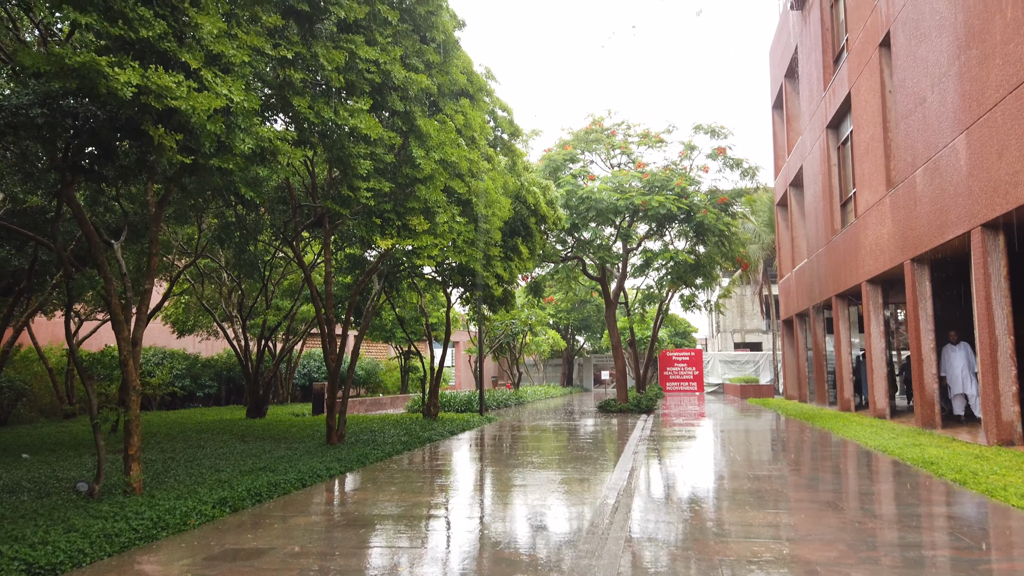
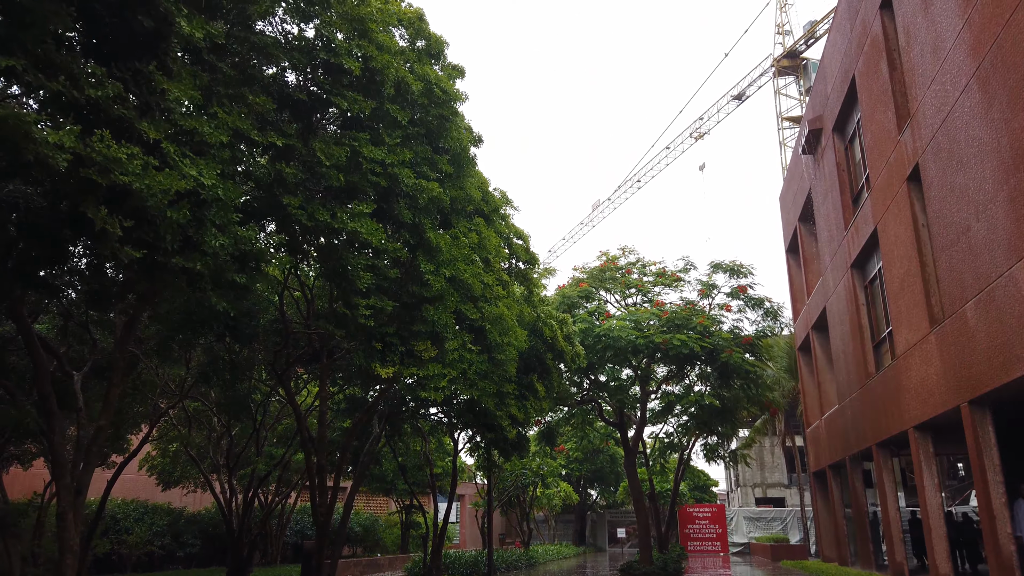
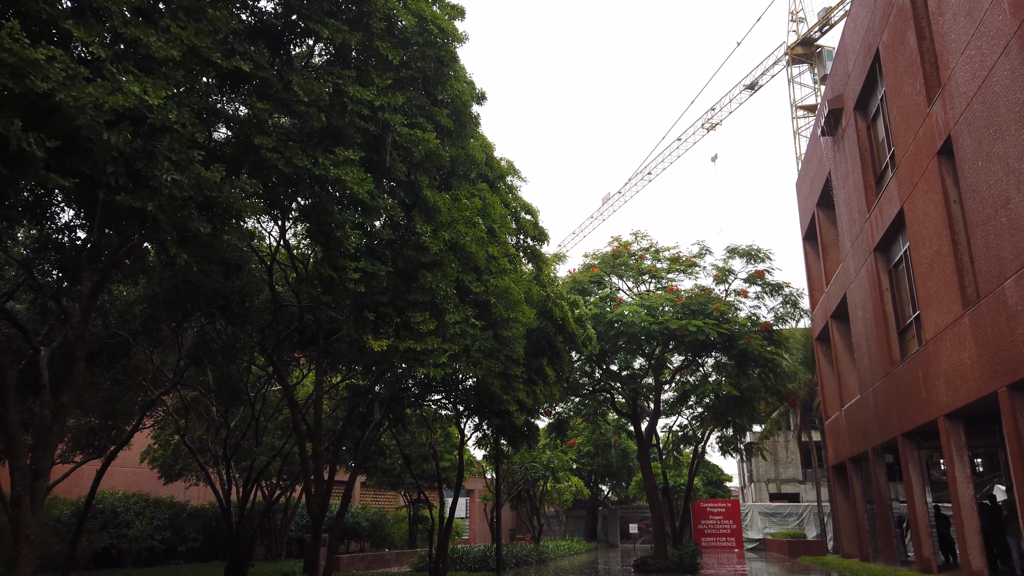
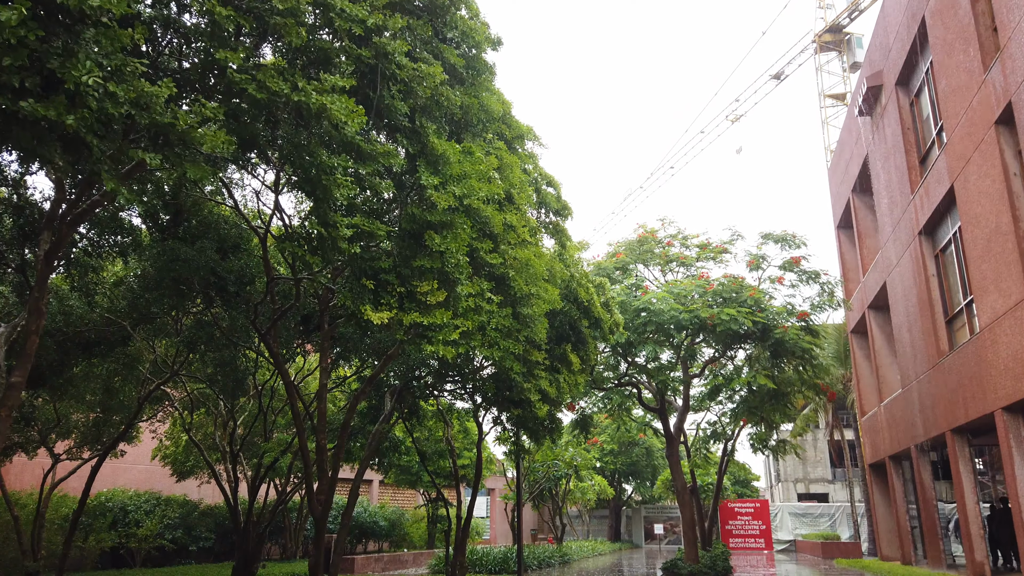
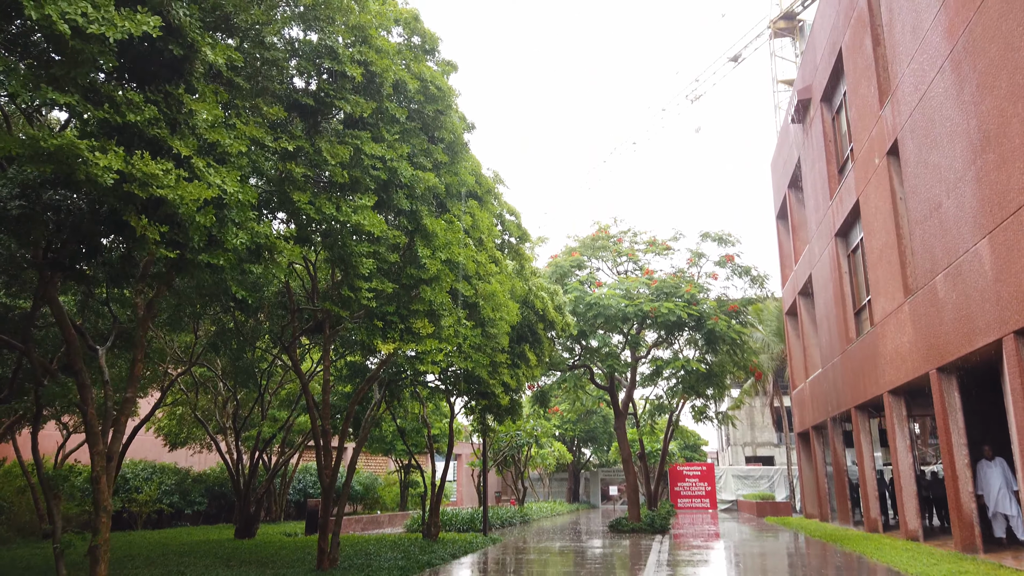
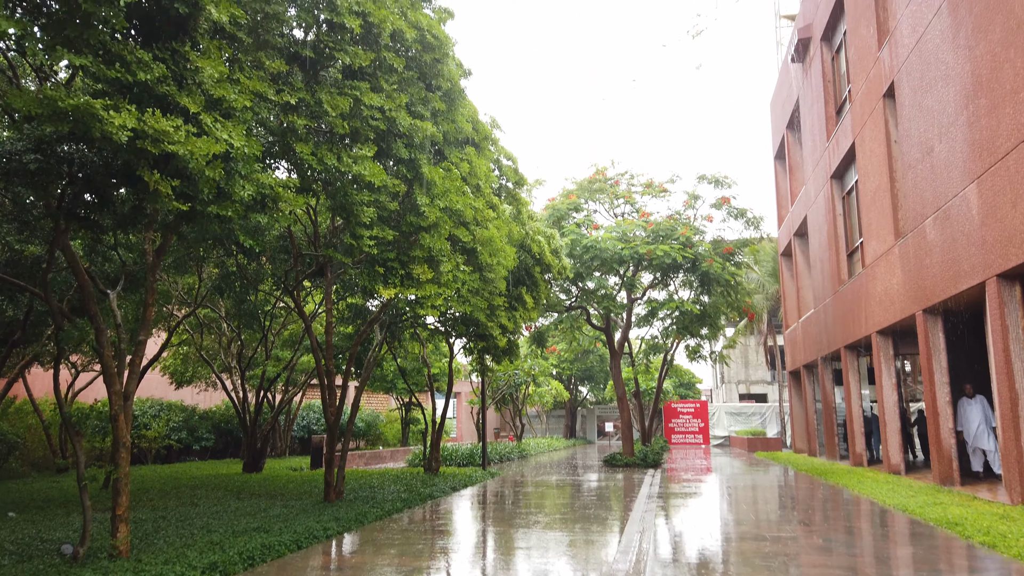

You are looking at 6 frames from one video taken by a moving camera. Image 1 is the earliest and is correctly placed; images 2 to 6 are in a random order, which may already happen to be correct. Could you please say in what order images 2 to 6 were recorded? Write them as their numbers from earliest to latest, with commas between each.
6, 5, 2, 3, 4
